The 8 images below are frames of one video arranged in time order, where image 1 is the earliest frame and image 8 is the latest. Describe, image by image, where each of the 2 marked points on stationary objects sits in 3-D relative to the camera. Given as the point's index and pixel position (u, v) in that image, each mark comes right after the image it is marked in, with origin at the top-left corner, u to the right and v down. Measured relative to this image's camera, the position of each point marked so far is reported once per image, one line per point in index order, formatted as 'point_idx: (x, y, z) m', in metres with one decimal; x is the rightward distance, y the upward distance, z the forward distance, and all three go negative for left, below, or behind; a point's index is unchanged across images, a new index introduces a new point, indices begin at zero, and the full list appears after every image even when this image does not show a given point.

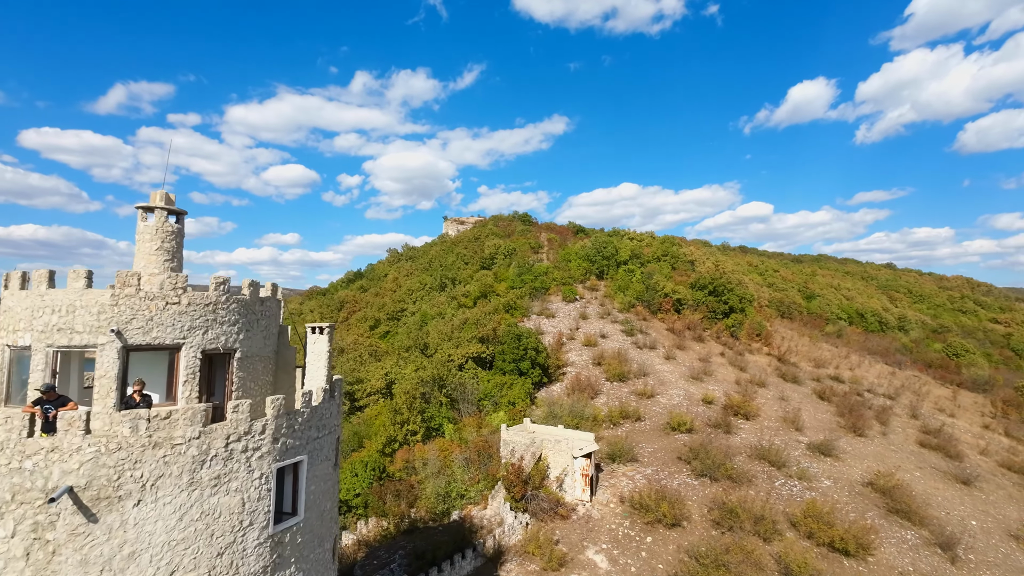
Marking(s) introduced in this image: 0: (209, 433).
0: (-4.4, -2.1, +7.0) m
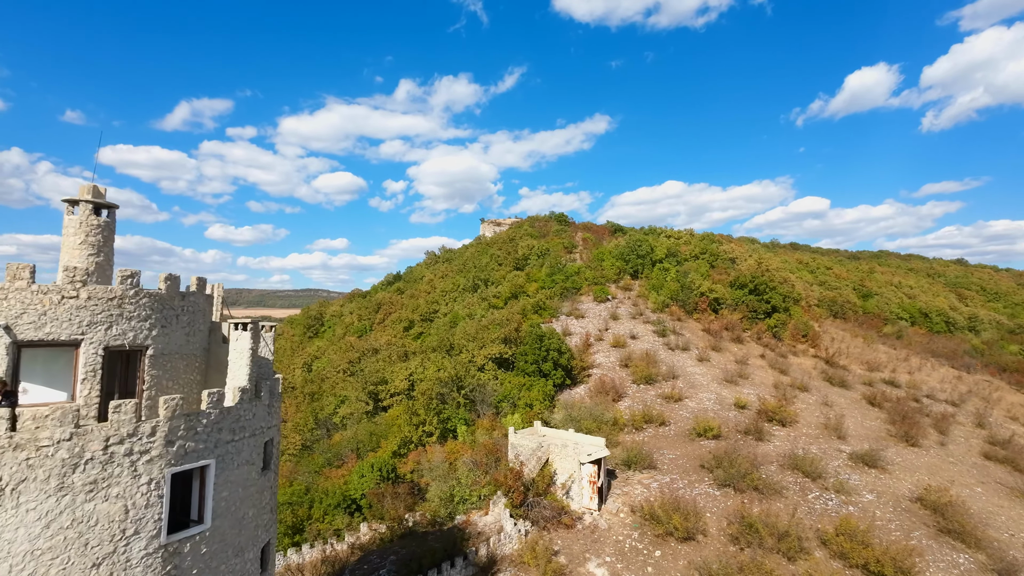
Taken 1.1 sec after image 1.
0: (-5.9, -2.0, +6.6) m
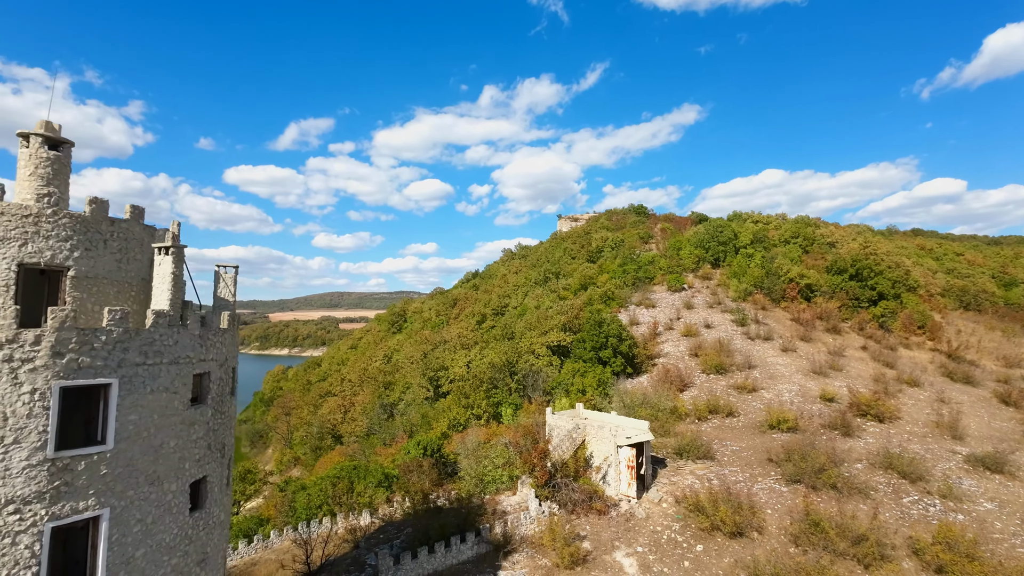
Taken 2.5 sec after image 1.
0: (-7.4, -0.6, +6.5) m
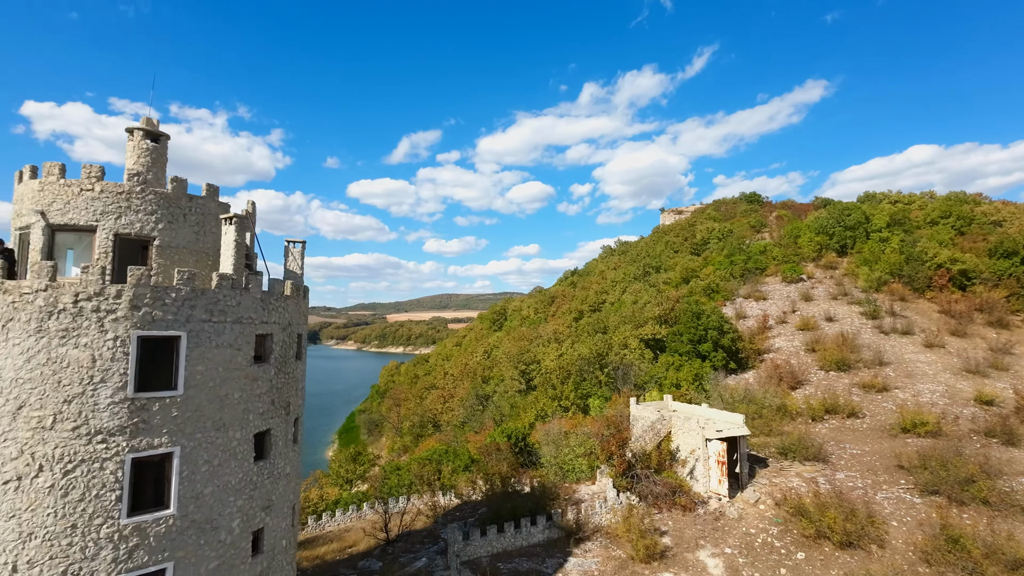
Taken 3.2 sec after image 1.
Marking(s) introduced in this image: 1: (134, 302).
0: (-7.2, 0.0, +7.7) m
1: (-6.3, -0.2, +8.1) m
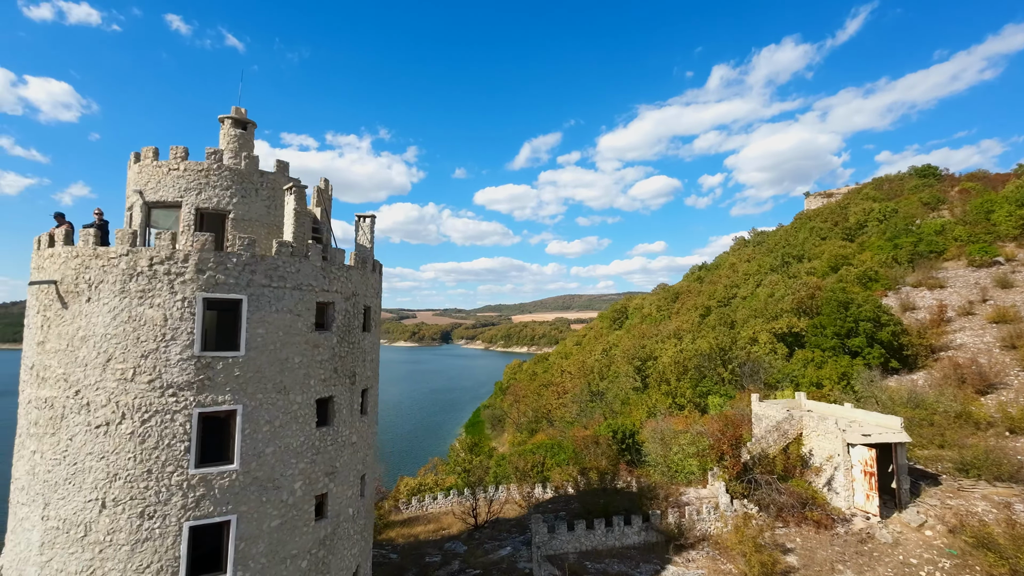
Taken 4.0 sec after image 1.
0: (-6.5, +0.6, +8.4) m
1: (-5.6, +0.4, +8.6) m
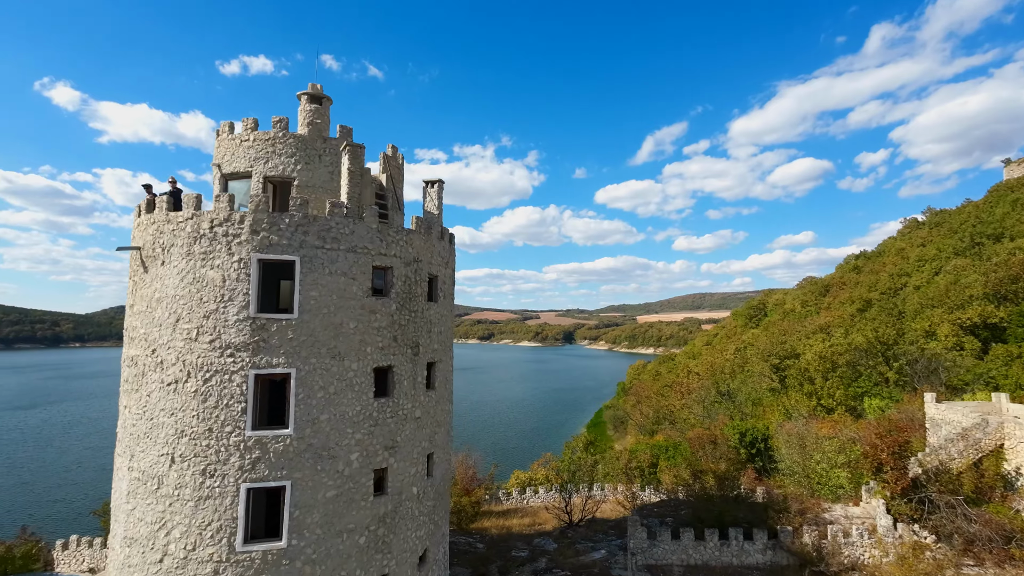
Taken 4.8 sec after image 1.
0: (-5.6, +1.3, +8.6) m
1: (-4.6, +1.1, +8.5) m
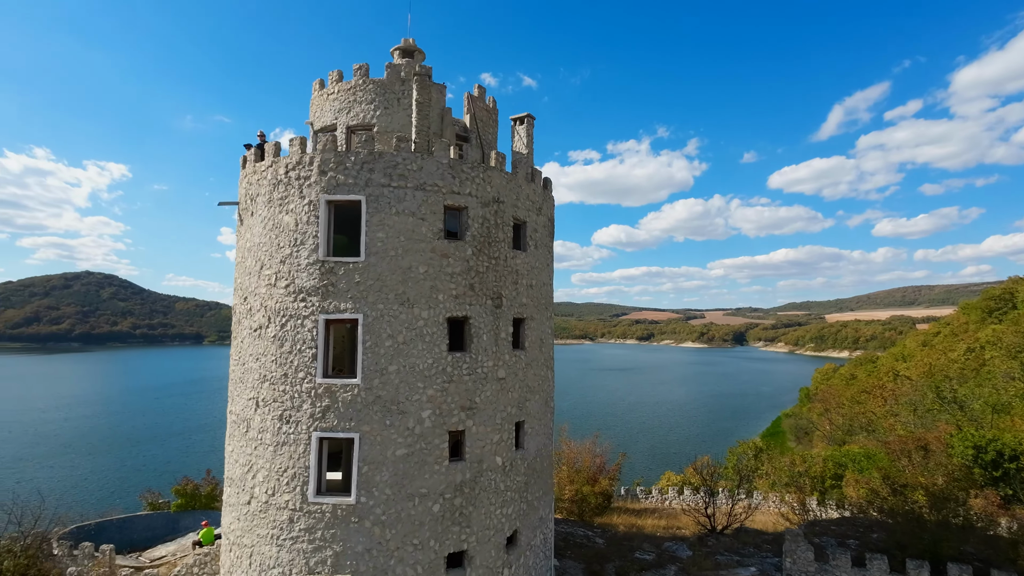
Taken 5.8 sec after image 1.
0: (-4.2, +2.2, +8.6) m
1: (-3.2, +2.0, +8.2) m
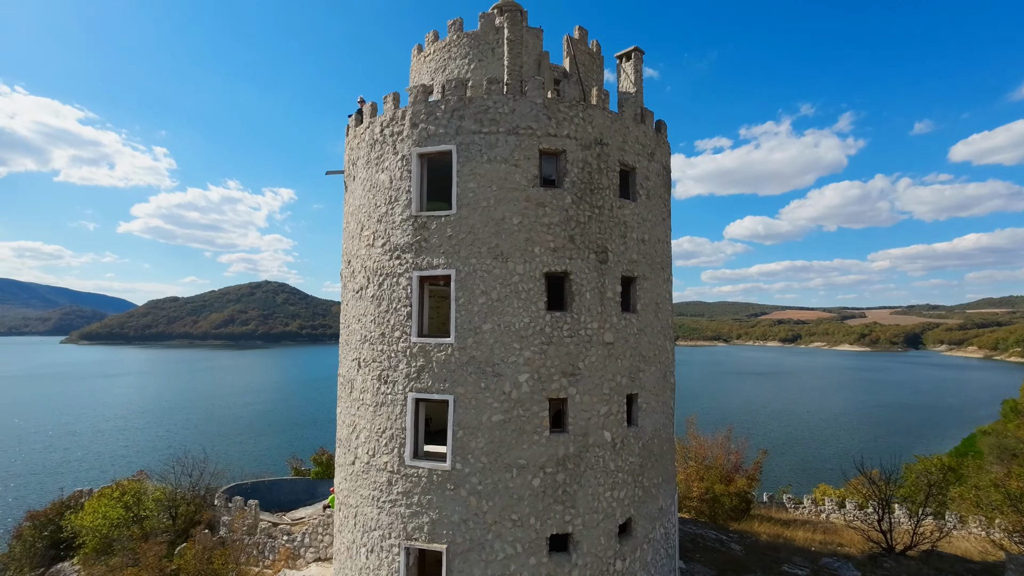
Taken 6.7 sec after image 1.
0: (-2.4, +2.9, +8.5) m
1: (-1.6, +2.8, +7.9) m
